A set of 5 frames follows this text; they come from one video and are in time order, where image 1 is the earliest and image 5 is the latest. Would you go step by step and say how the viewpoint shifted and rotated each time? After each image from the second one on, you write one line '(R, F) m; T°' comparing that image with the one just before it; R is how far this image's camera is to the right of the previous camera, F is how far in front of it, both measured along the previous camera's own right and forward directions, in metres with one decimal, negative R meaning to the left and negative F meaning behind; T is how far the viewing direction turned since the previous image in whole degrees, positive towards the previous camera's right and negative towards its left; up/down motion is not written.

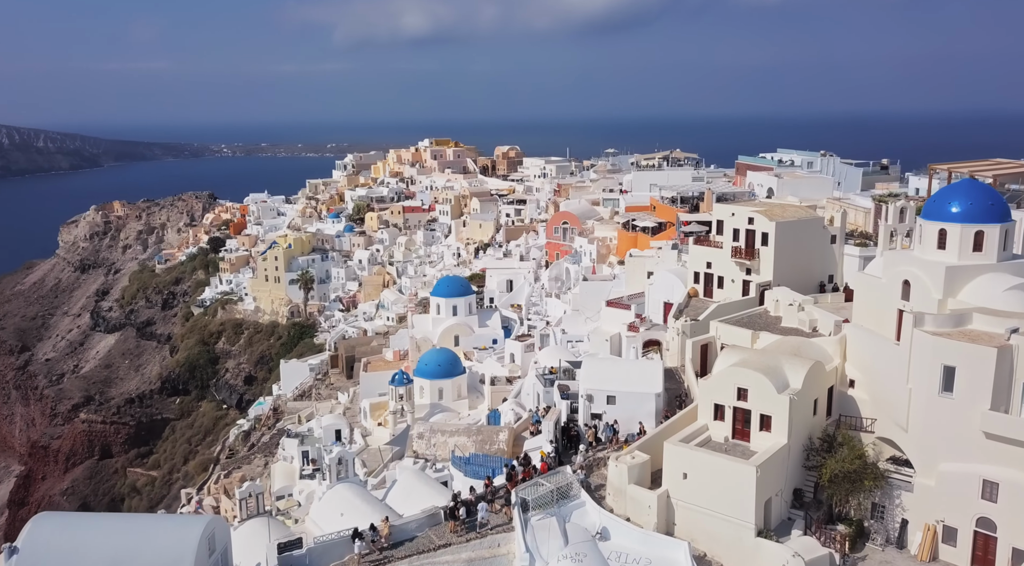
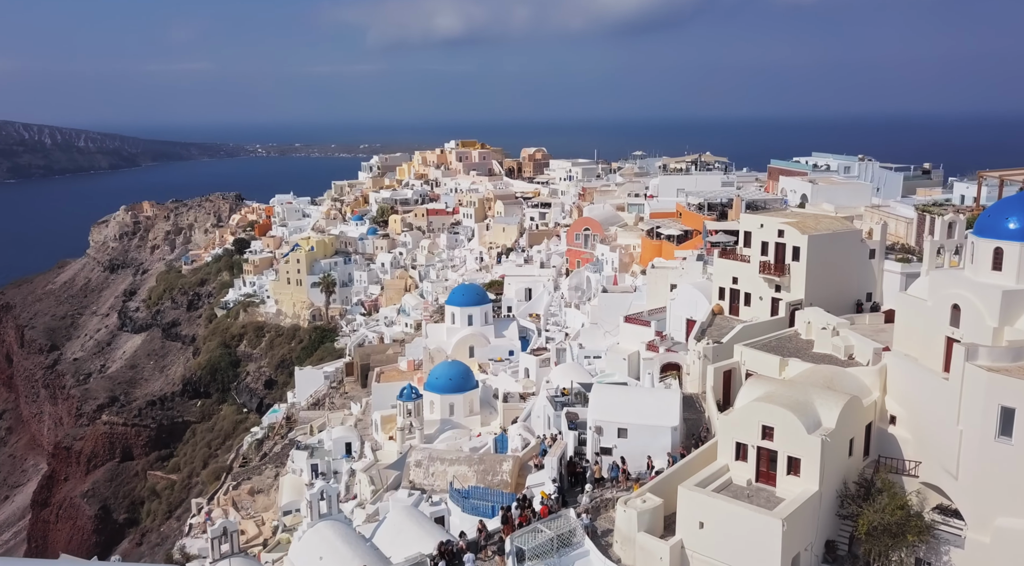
(+0.4, +1.4) m; -2°
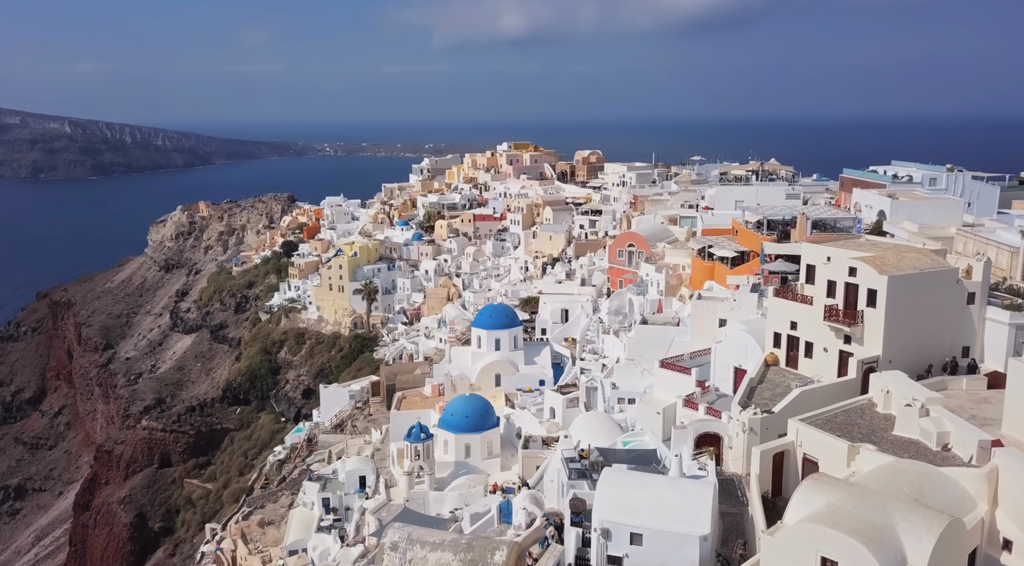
(+0.9, +3.1) m; -4°
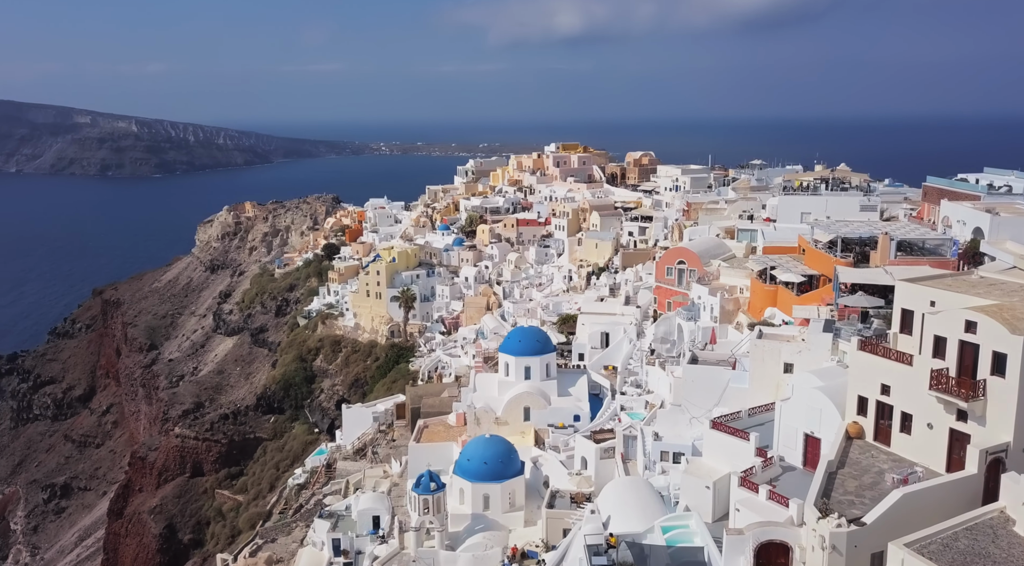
(+0.6, +3.1) m; -3°
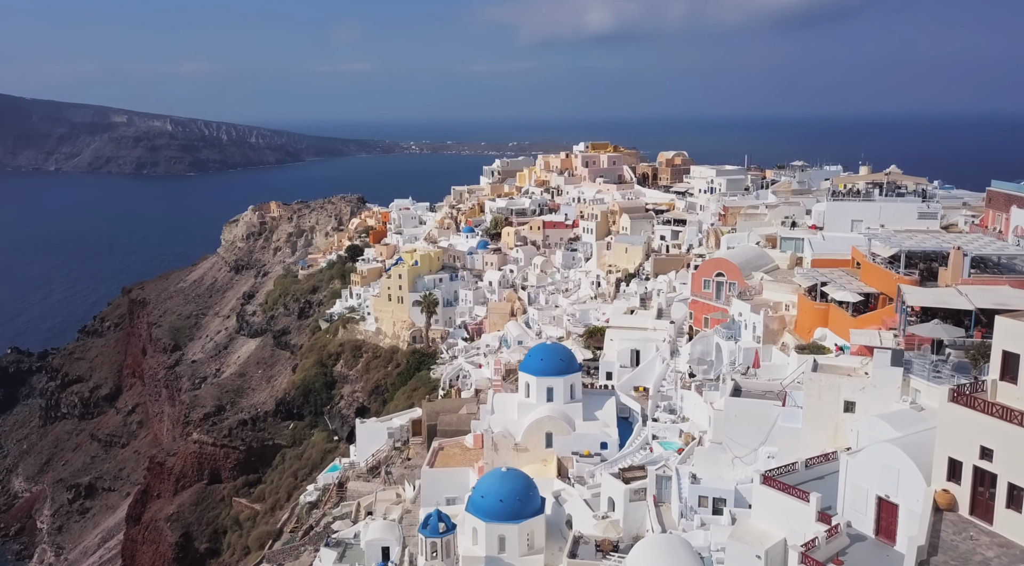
(+0.2, +2.0) m; -2°
